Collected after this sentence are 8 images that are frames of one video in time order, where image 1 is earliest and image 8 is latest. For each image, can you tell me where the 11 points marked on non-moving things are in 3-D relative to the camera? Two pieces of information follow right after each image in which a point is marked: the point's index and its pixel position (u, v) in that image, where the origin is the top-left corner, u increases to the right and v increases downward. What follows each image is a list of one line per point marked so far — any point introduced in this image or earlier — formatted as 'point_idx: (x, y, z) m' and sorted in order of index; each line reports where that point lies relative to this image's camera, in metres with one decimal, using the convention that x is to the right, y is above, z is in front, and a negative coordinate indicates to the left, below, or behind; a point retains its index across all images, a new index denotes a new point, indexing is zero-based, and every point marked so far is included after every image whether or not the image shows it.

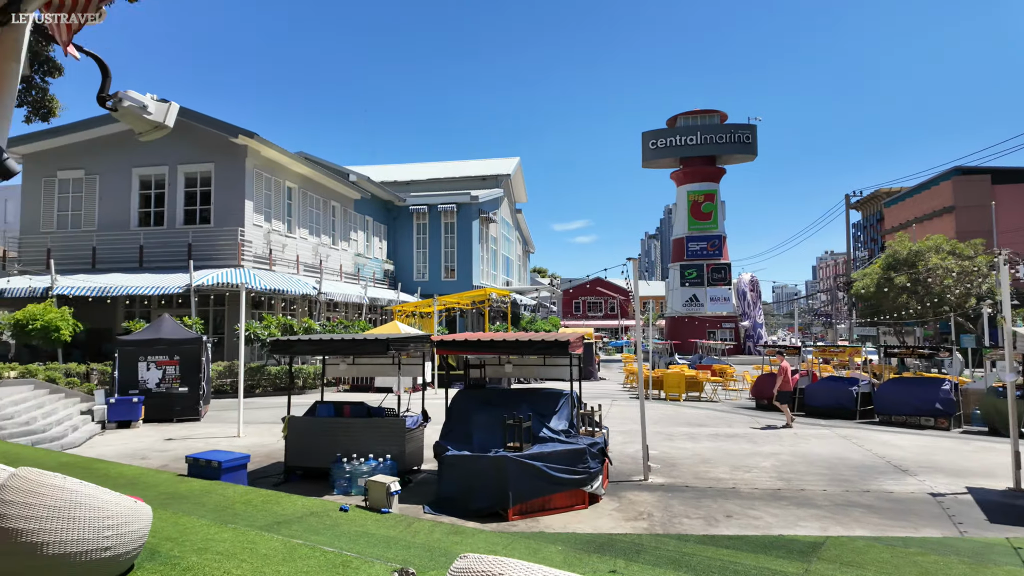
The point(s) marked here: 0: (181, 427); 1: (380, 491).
0: (-7.8, -3.3, +14.2) m
1: (-1.4, -2.1, +6.2) m
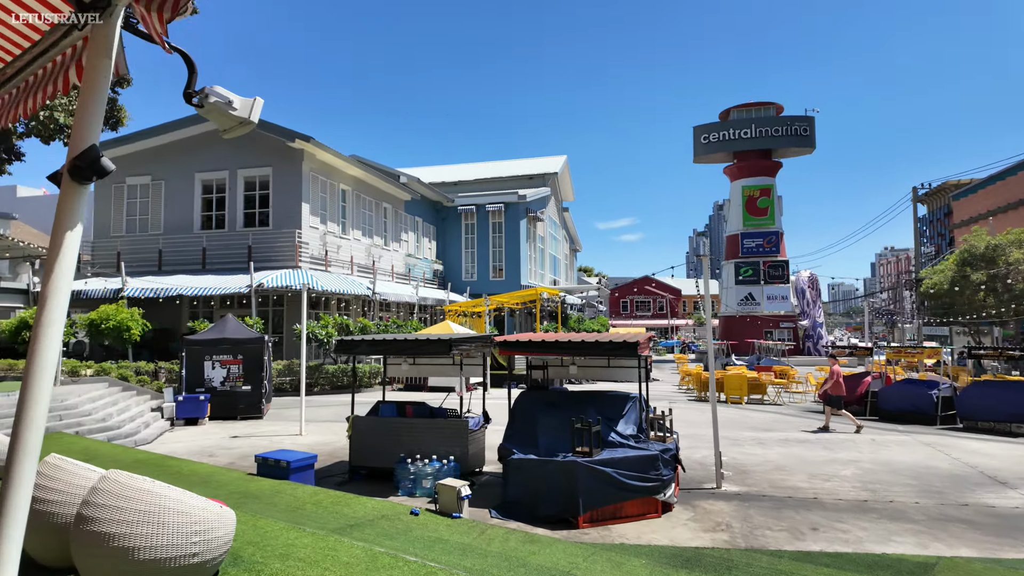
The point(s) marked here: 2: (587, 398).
0: (-6.5, -3.3, +14.5) m
1: (-0.6, -2.1, +6.1) m
2: (+1.0, -1.5, +8.1) m
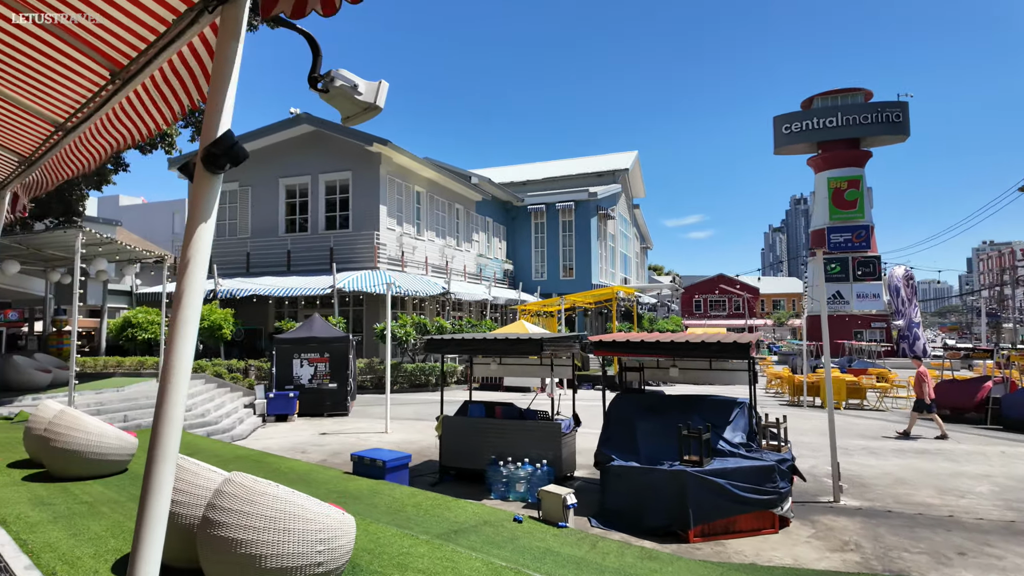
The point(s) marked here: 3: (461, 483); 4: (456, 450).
0: (-4.5, -3.3, +14.8) m
1: (+0.4, -2.1, +5.8) m
2: (+2.3, -1.5, +7.6) m
3: (-0.7, -2.9, +8.9) m
4: (-0.8, -2.4, +8.9) m
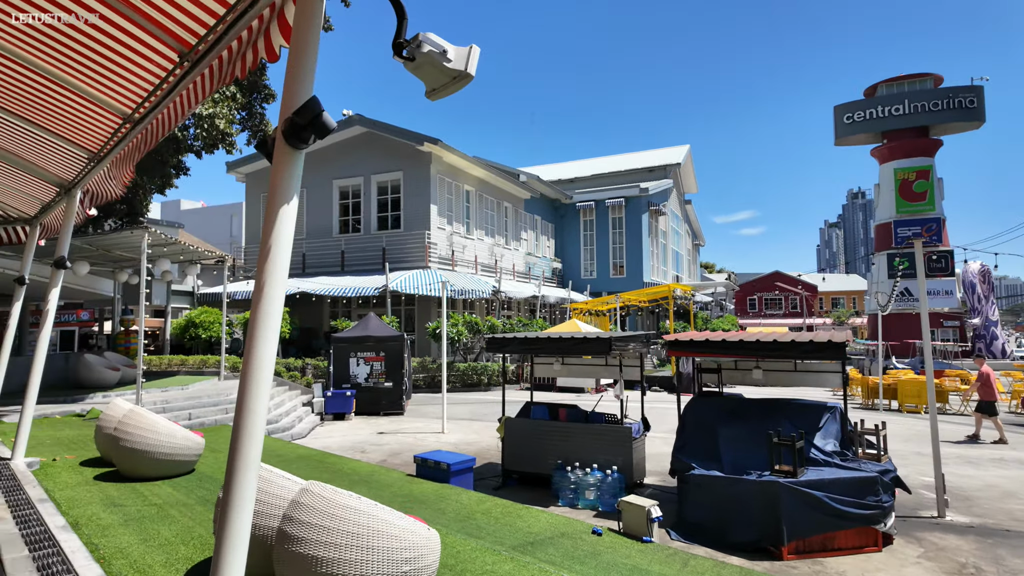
0: (-3.1, -3.3, +14.7) m
1: (+1.1, -2.0, +5.3) m
2: (+3.1, -1.4, +7.1) m
3: (+0.2, -2.8, +8.5) m
4: (+0.1, -2.4, +8.6) m
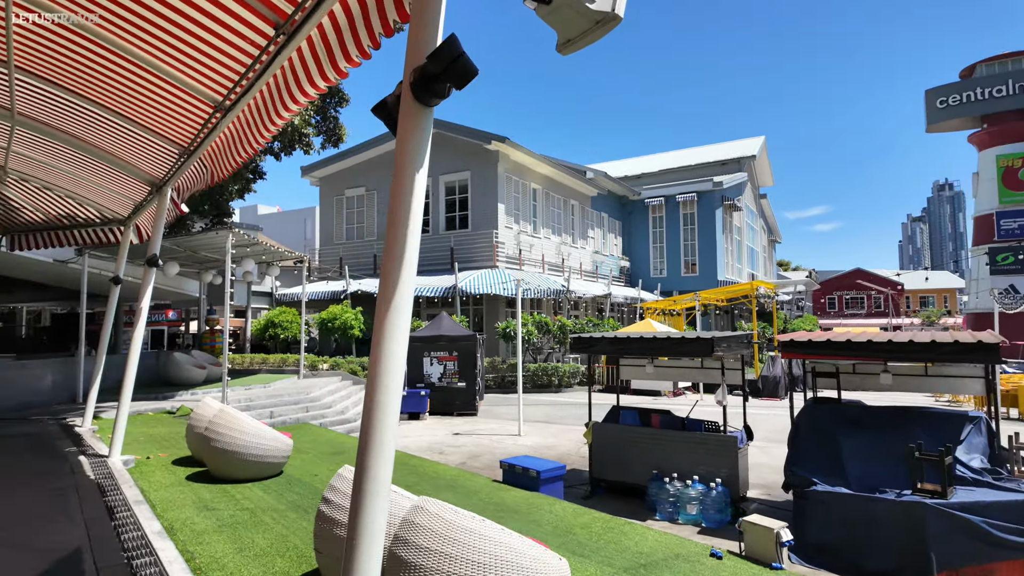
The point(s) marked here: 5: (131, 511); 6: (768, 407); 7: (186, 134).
0: (-1.2, -3.2, +14.5) m
1: (+2.0, -2.0, +4.7) m
2: (+4.1, -1.3, +6.2) m
3: (+1.4, -2.8, +8.0) m
4: (+1.3, -2.3, +8.0) m
5: (-2.8, -1.7, +4.5) m
6: (+7.0, -3.3, +16.5) m
7: (-3.2, +1.6, +5.9) m
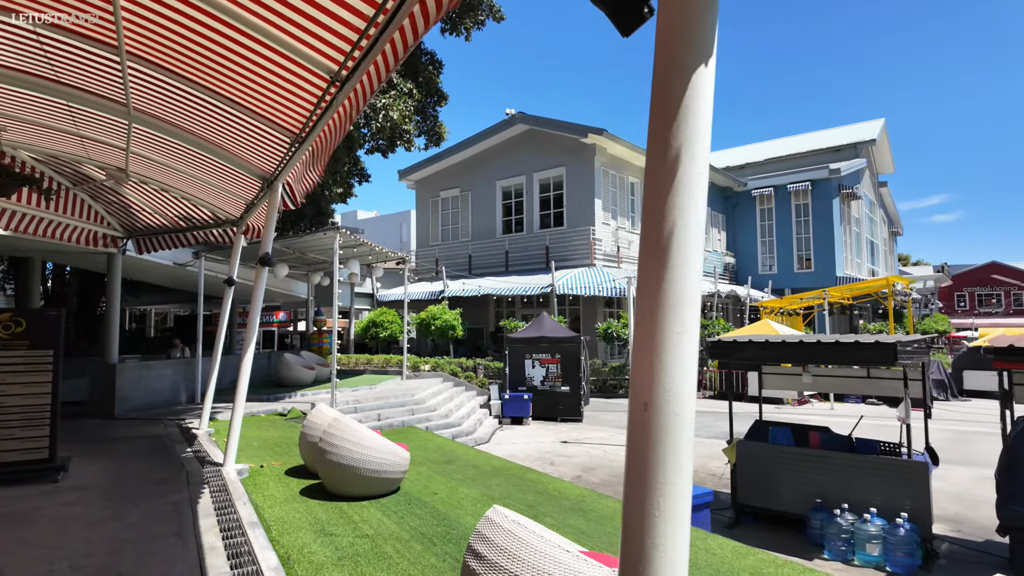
0: (+1.3, -3.2, +13.7) m
1: (+3.0, -1.9, +3.6) m
2: (+5.4, -1.3, +4.8) m
3: (+2.9, -2.7, +6.9) m
4: (+2.9, -2.3, +7.0) m
5: (-1.8, -1.7, +4.0) m
6: (+9.7, -3.2, +14.5) m
7: (-2.0, +1.6, +5.5) m
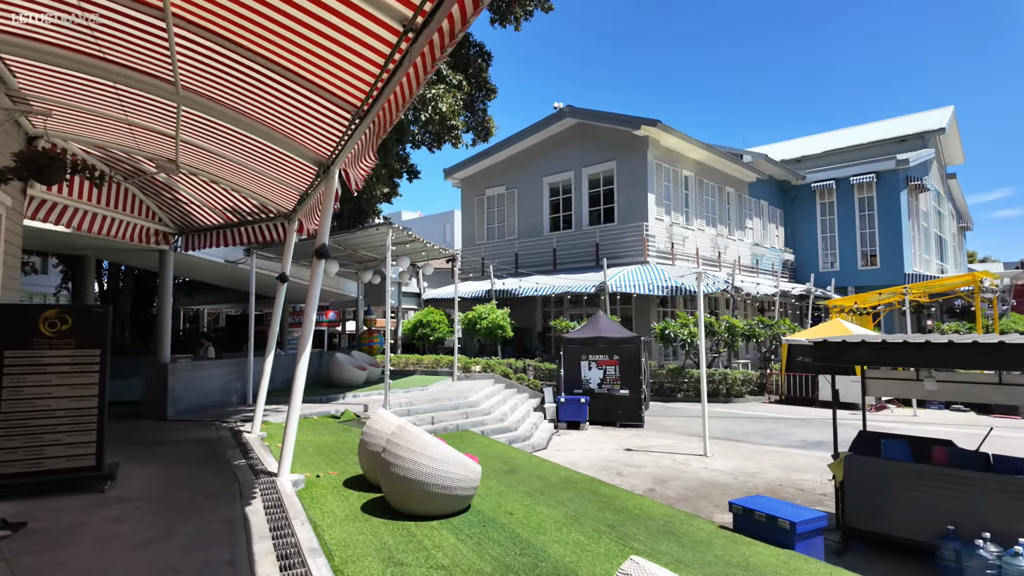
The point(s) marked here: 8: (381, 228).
0: (+2.6, -3.2, +12.9) m
1: (+3.6, -1.8, +2.7) m
2: (+6.0, -1.2, +3.7) m
3: (+3.7, -2.7, +6.0) m
4: (+3.6, -2.2, +6.1) m
5: (-1.2, -1.6, +3.5) m
6: (+11.0, -3.1, +13.1) m
7: (-1.3, +1.6, +5.0) m
8: (-2.5, +1.1, +11.3) m
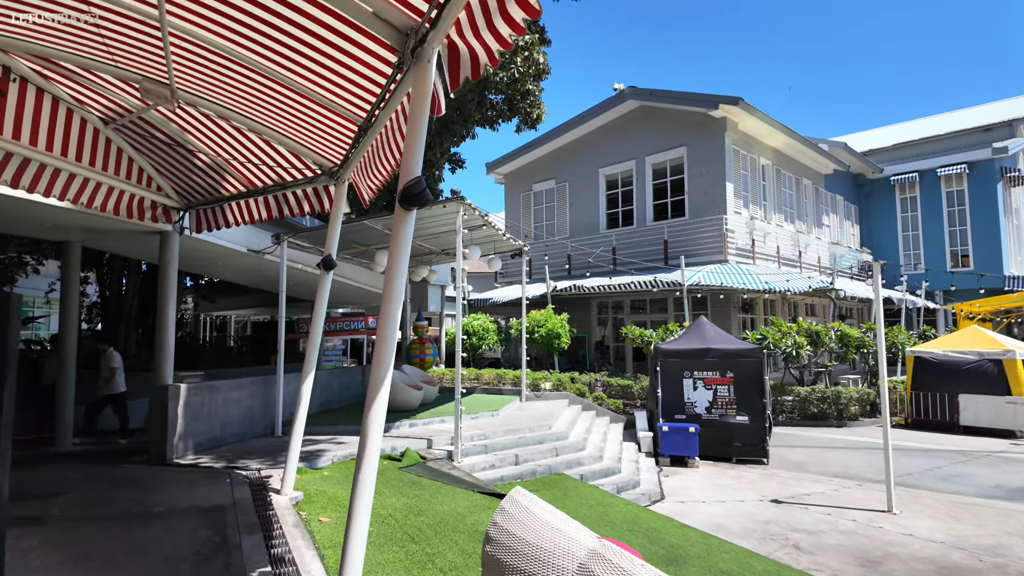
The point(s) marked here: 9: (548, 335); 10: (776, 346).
0: (+4.2, -3.1, +10.0) m
1: (+4.8, -1.7, -0.2) m
2: (+7.2, -1.0, +0.7) m
3: (+5.0, -2.5, +3.1) m
4: (+5.0, -2.1, +3.2) m
5: (0.0, -1.5, +0.8) m
6: (+12.6, -3.0, +9.9) m
7: (0.0, +1.7, +2.3) m
8: (-1.0, +1.2, +8.7) m
9: (+1.2, -1.4, +18.4) m
10: (+7.1, -1.5, +16.0) m
